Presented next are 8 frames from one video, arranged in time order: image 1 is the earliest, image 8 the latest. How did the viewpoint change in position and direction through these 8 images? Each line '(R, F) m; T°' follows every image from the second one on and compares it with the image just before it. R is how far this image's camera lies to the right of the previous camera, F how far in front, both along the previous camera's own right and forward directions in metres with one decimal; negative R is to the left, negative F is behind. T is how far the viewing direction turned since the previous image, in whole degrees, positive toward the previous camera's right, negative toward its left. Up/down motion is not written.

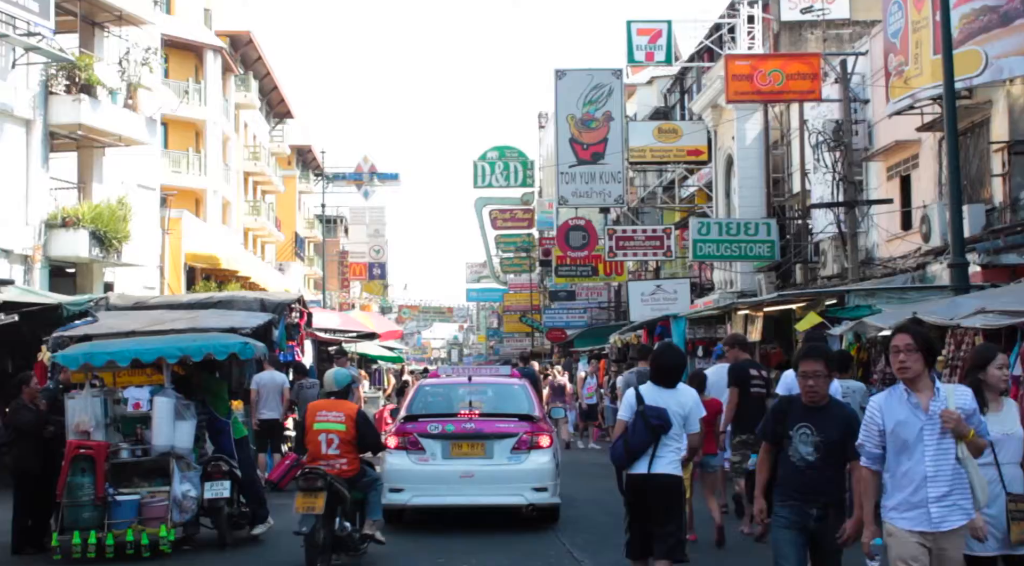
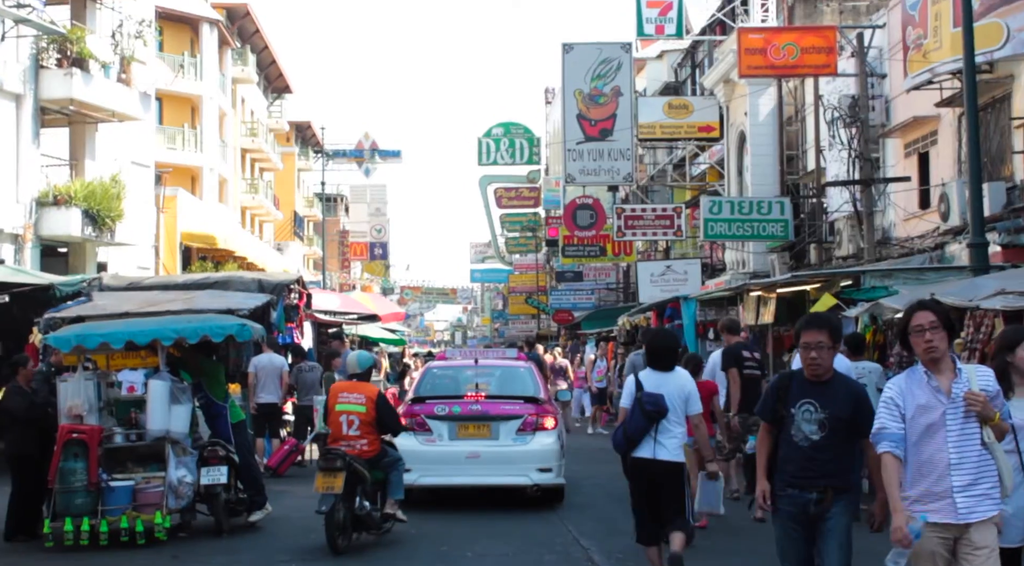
(0.0, +0.5) m; 0°
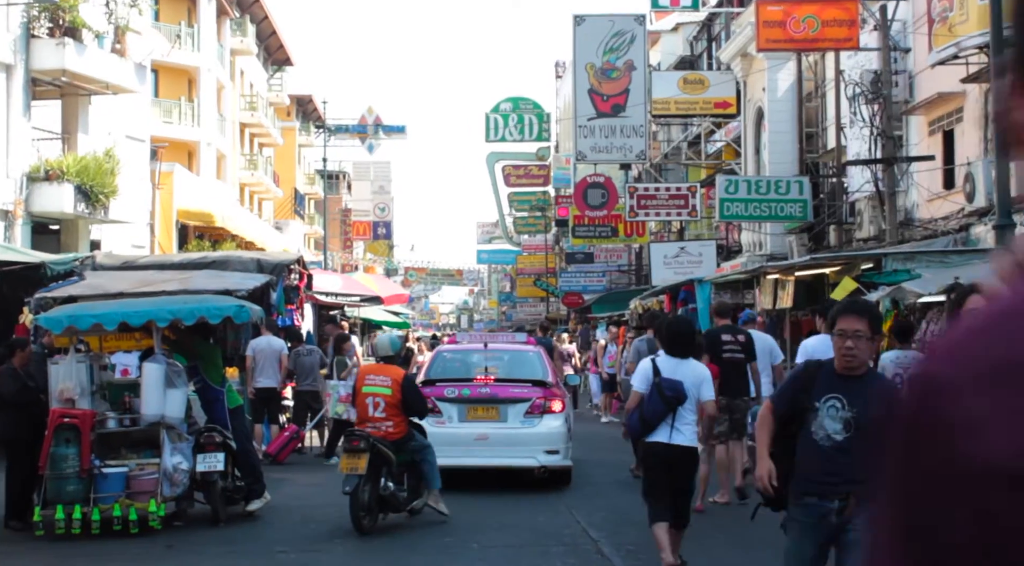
(-0.1, +0.6) m; 0°
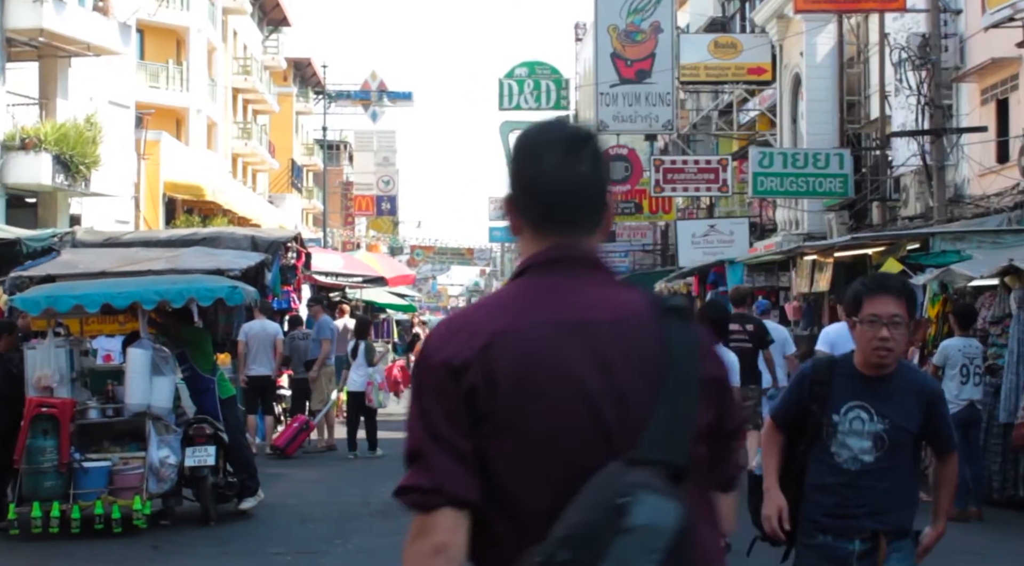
(-0.1, +1.3) m; 0°
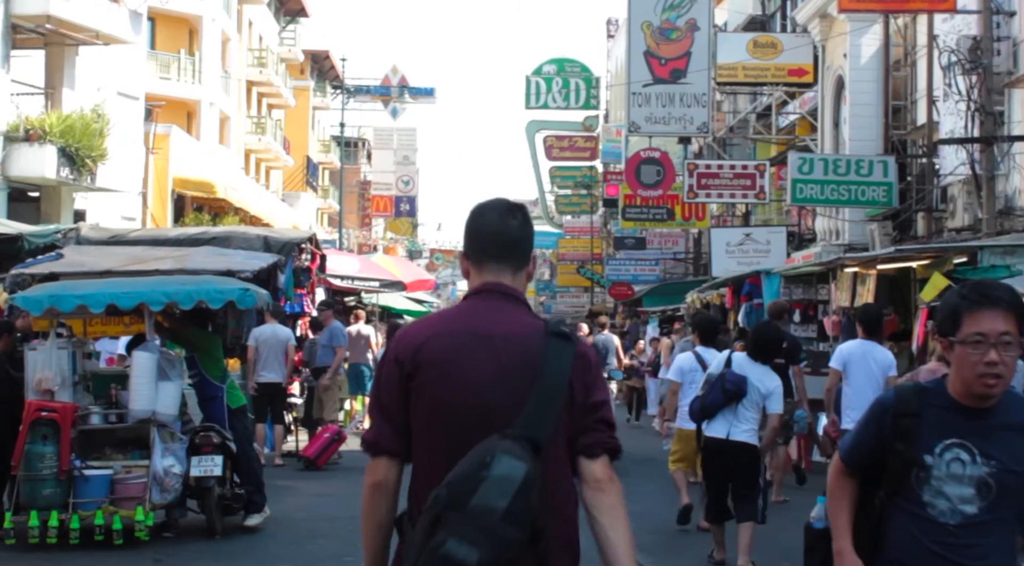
(-0.1, +0.8) m; -1°
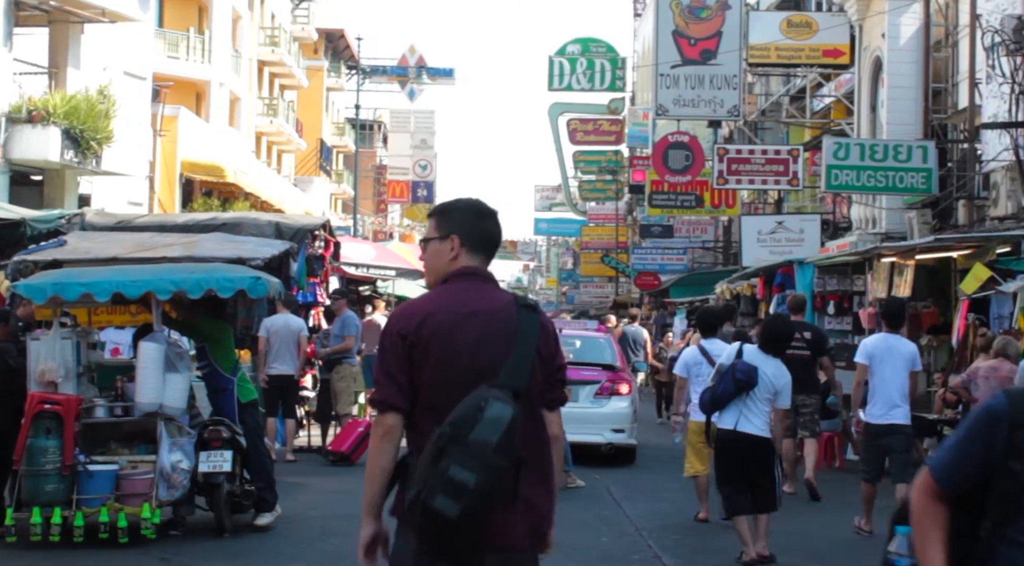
(-0.1, +0.6) m; -1°
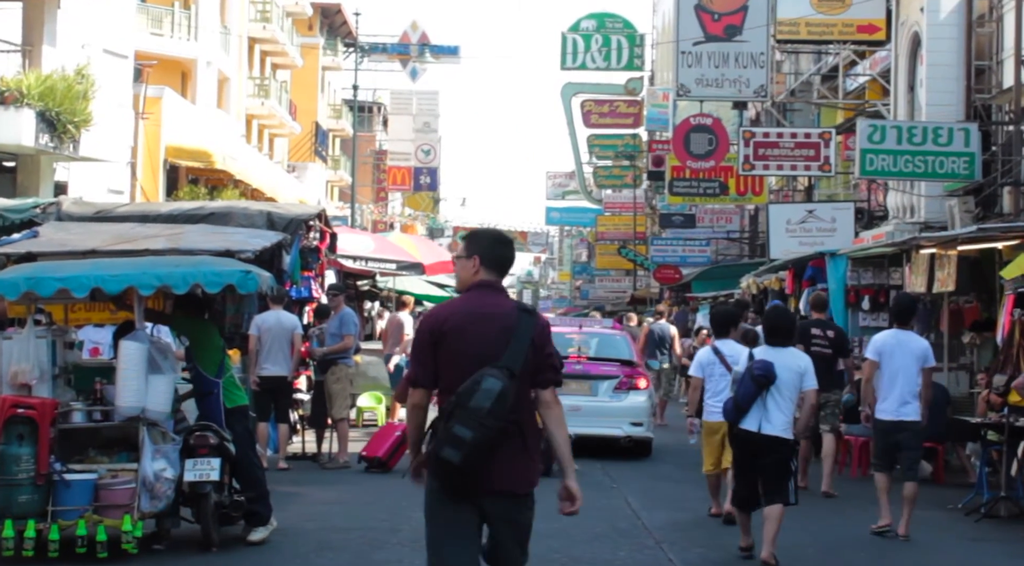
(-0.1, +1.1) m; 0°
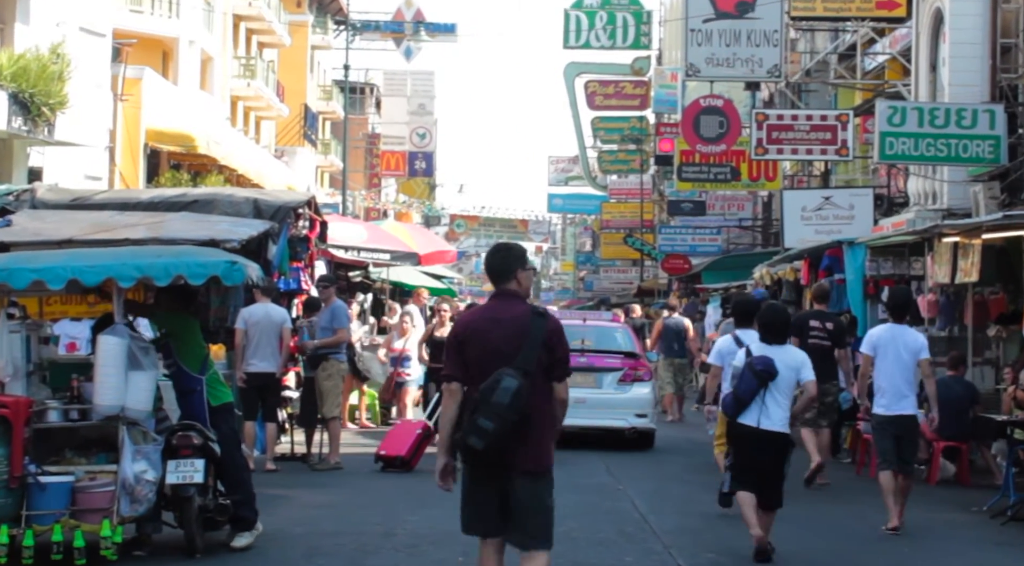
(0.0, +0.7) m; 0°
